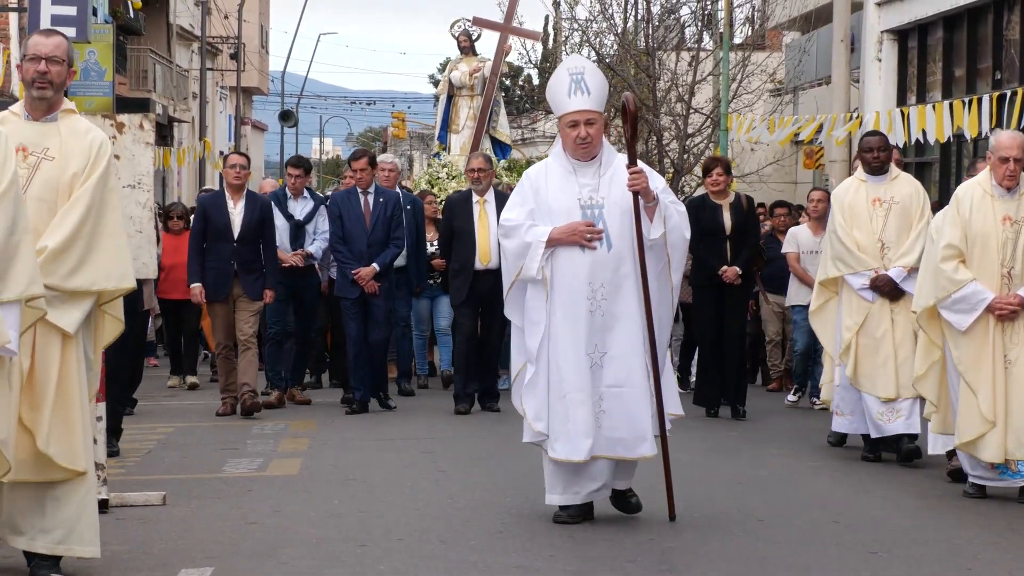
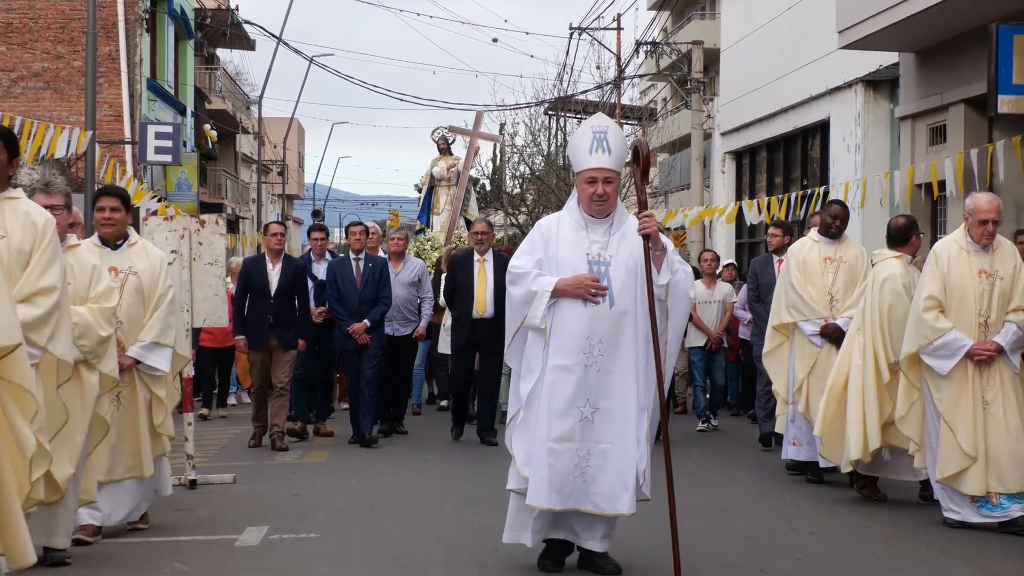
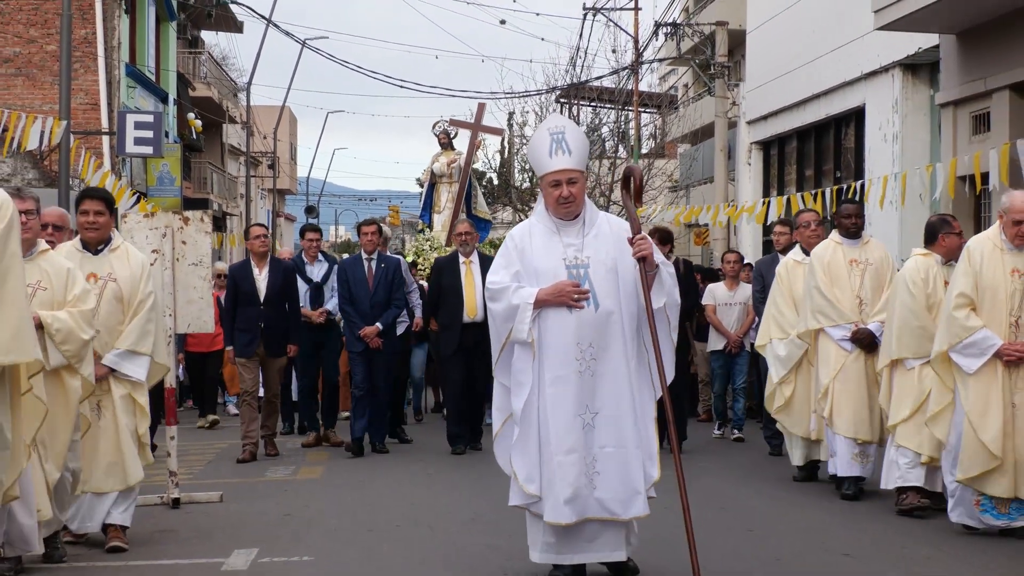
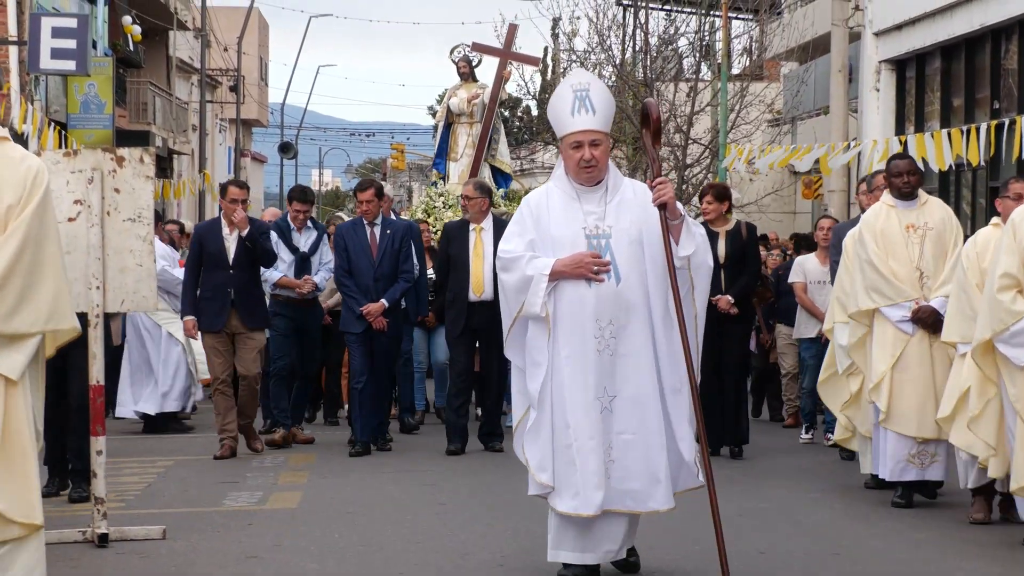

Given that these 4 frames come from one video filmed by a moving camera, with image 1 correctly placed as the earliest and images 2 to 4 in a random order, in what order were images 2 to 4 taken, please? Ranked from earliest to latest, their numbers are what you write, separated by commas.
4, 3, 2
